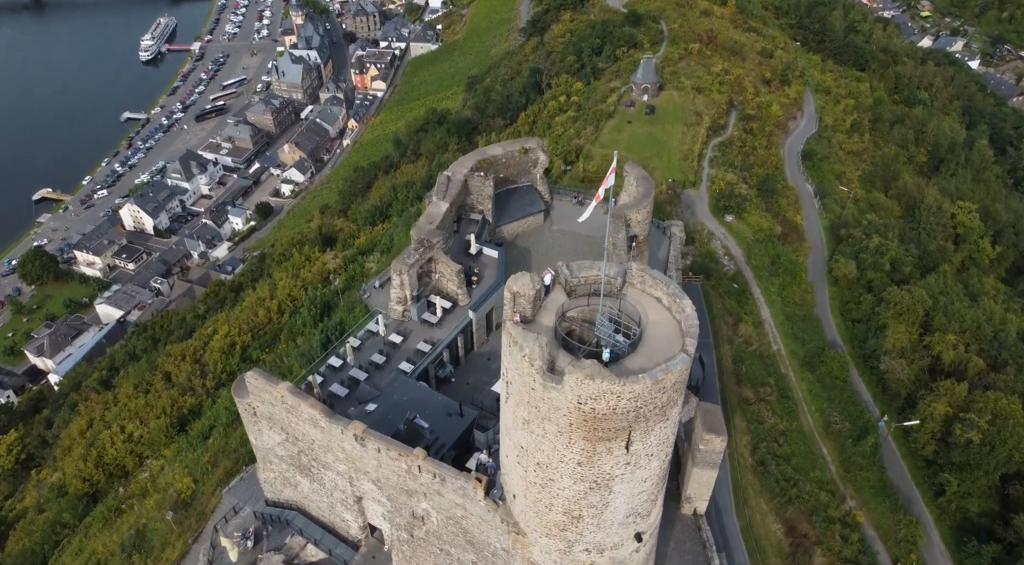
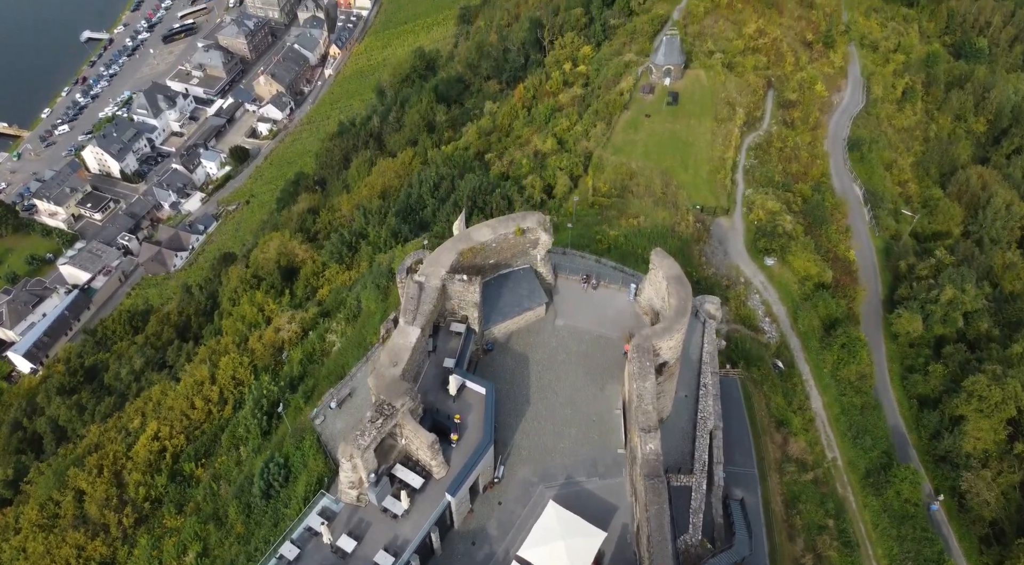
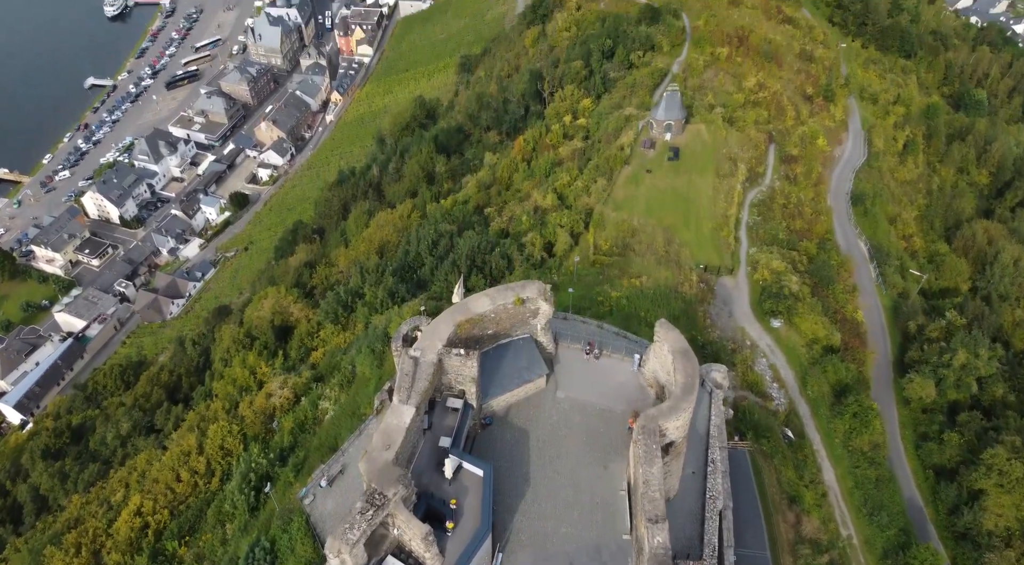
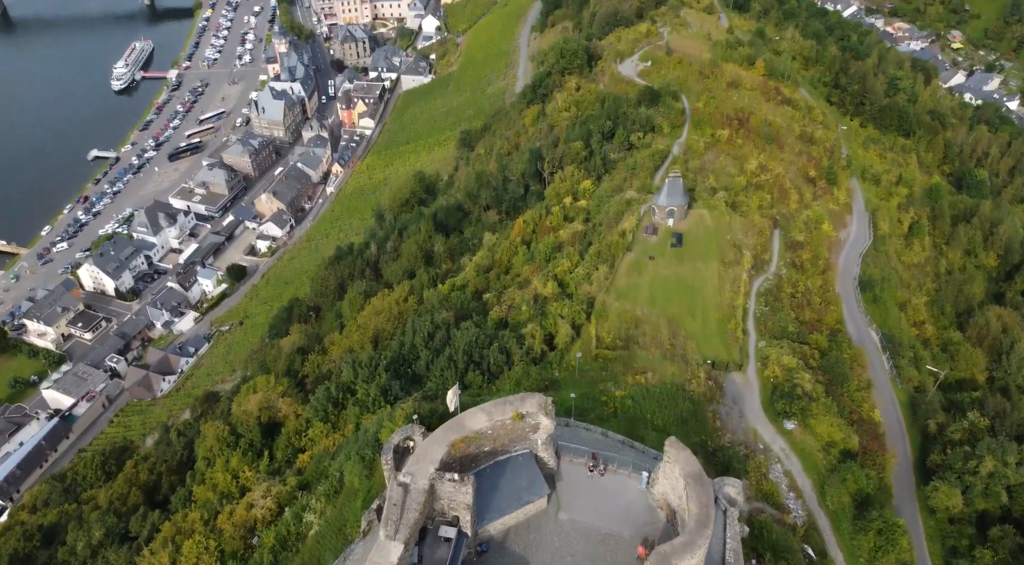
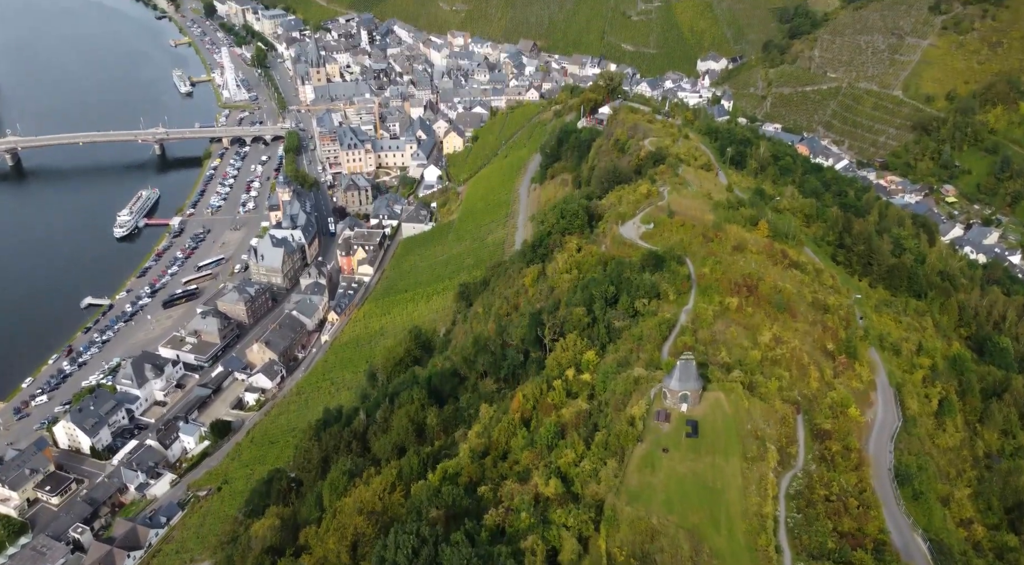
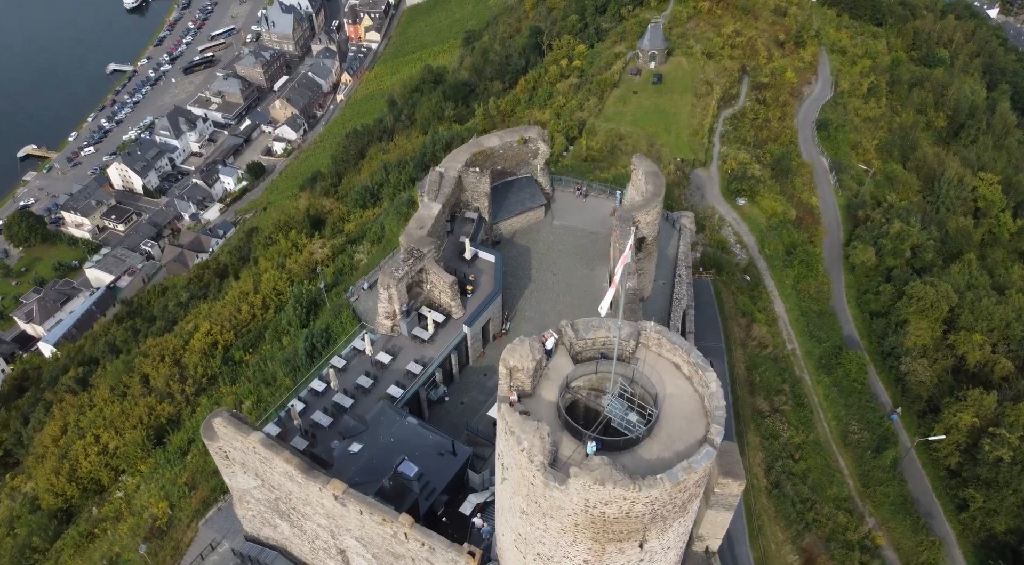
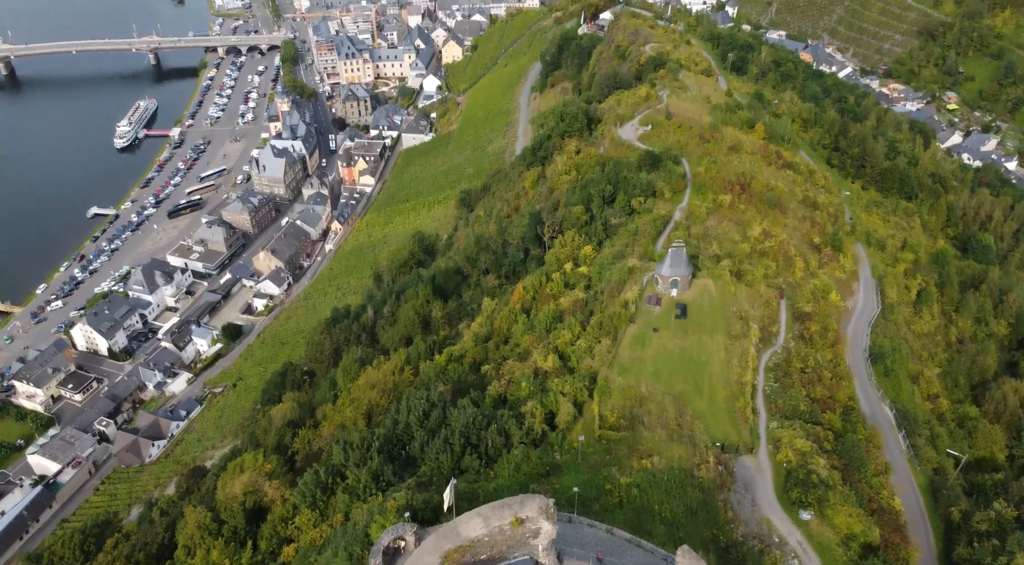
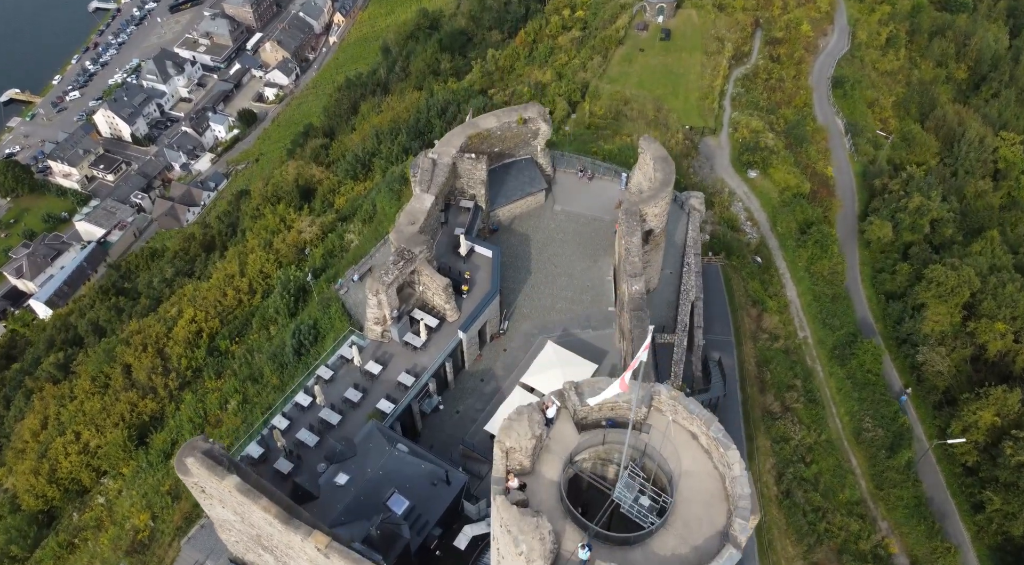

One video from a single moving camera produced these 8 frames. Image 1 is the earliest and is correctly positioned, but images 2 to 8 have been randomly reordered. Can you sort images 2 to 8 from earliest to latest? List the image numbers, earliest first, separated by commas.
6, 8, 2, 3, 4, 7, 5
